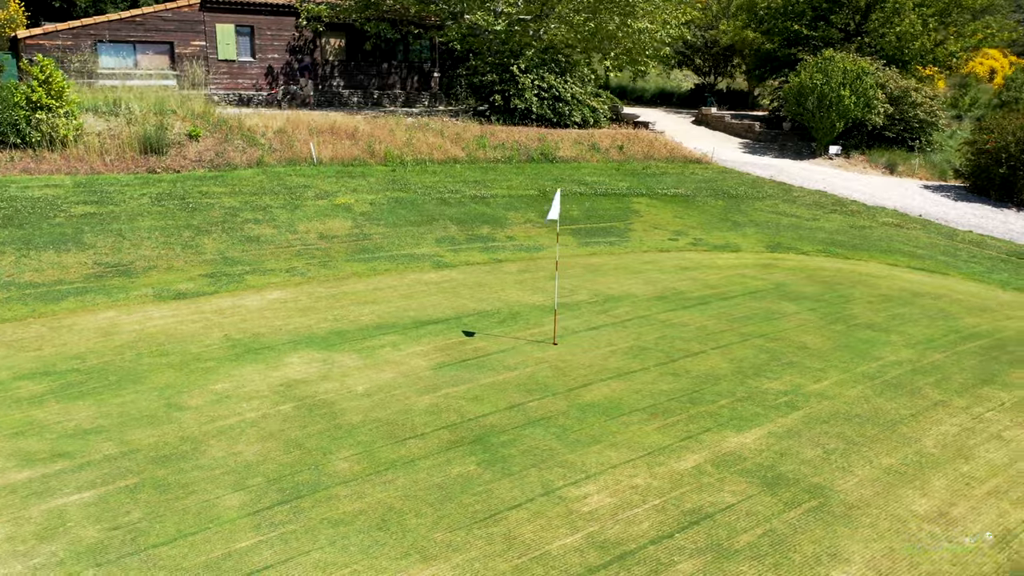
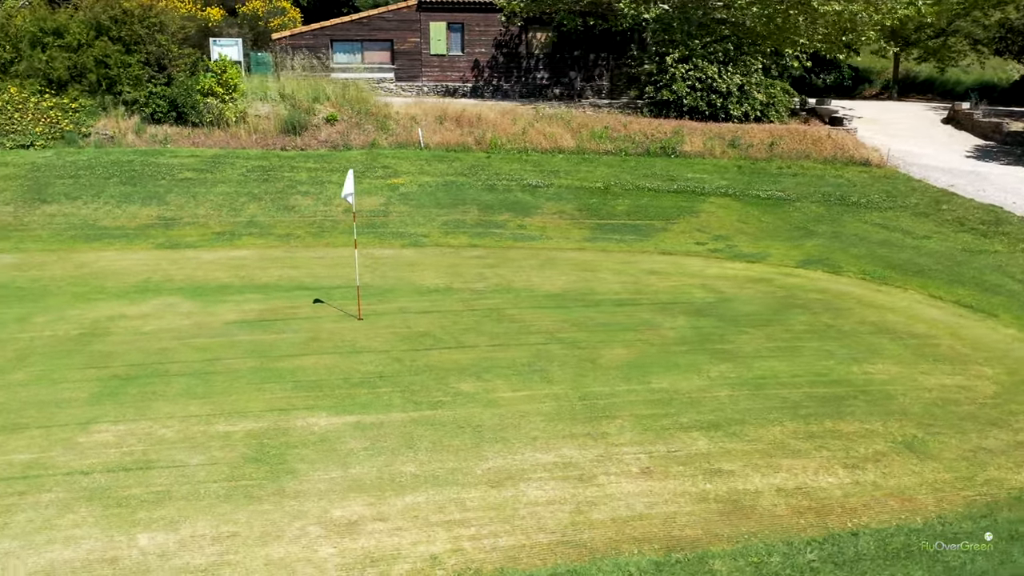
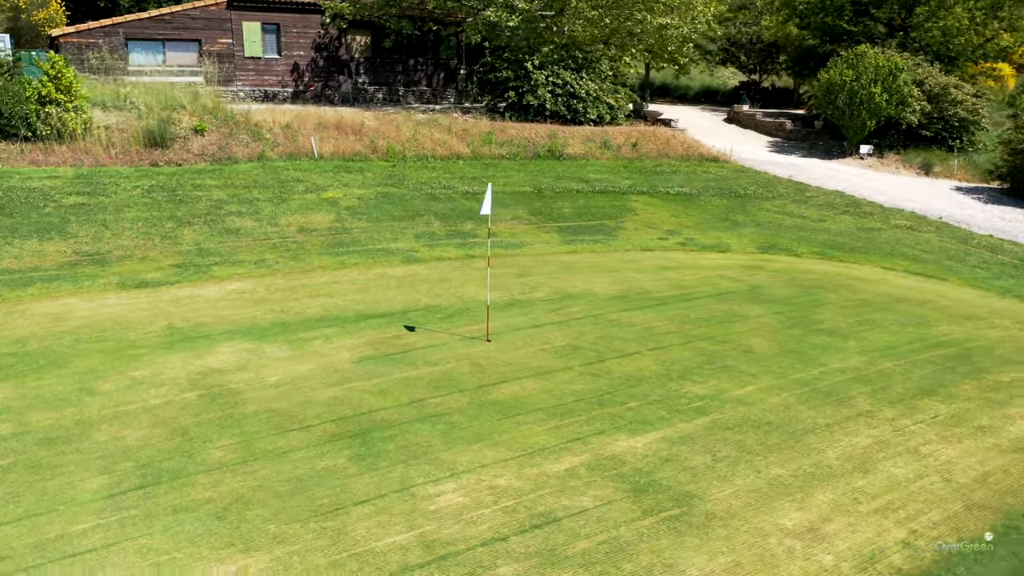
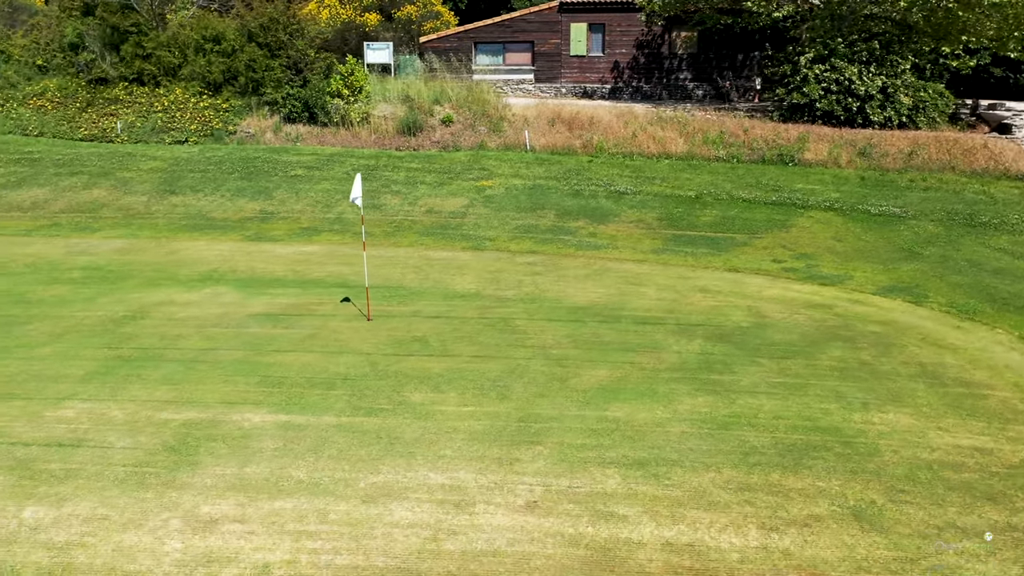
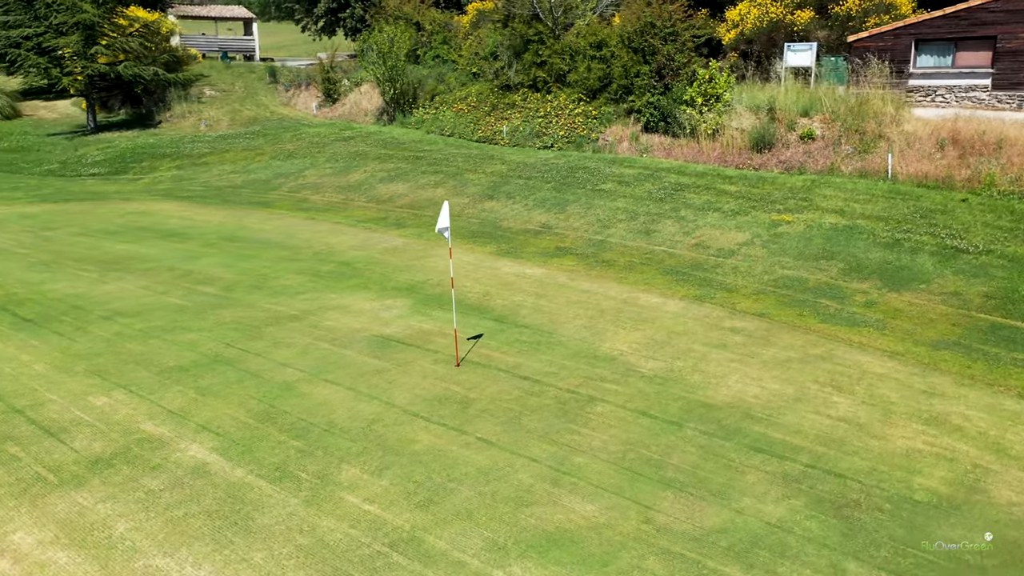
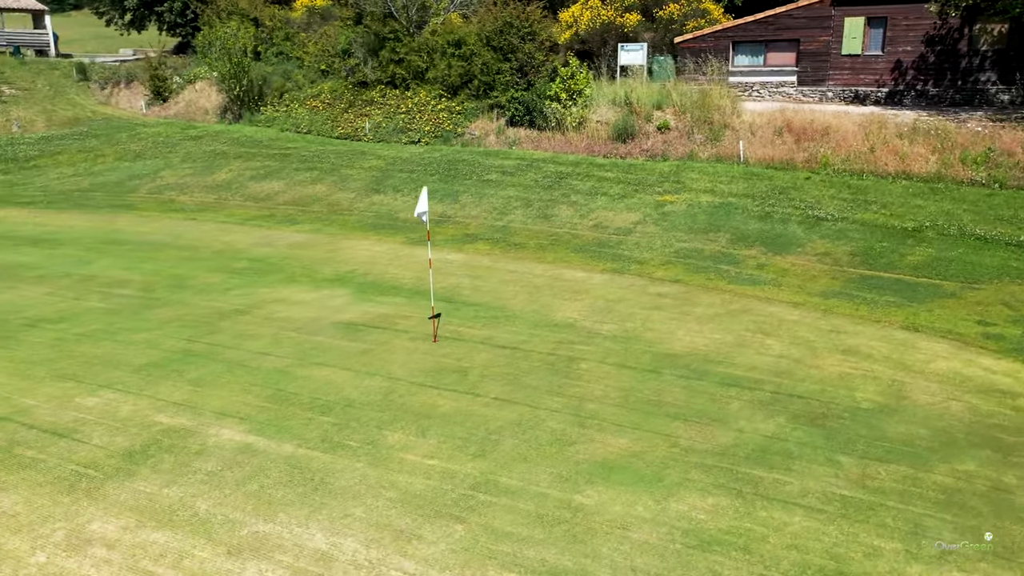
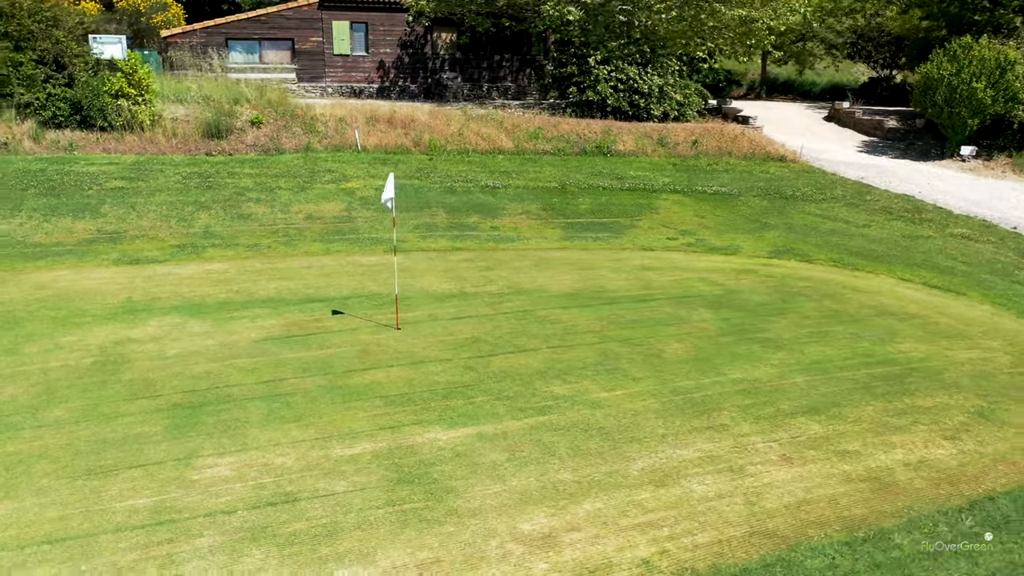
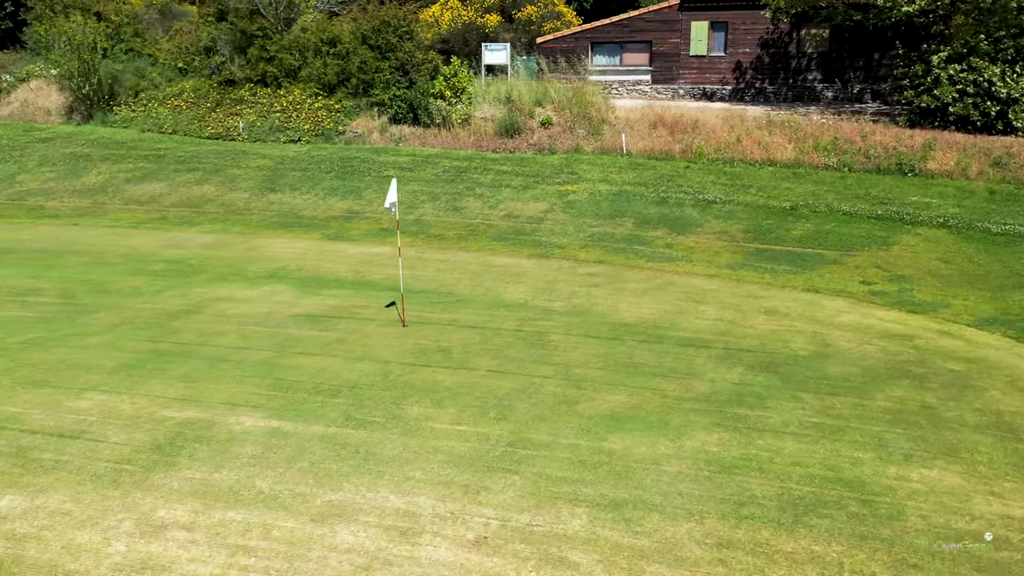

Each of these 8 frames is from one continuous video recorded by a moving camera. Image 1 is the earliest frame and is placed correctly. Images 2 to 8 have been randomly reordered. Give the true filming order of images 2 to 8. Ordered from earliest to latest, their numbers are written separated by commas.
3, 7, 2, 4, 8, 6, 5
